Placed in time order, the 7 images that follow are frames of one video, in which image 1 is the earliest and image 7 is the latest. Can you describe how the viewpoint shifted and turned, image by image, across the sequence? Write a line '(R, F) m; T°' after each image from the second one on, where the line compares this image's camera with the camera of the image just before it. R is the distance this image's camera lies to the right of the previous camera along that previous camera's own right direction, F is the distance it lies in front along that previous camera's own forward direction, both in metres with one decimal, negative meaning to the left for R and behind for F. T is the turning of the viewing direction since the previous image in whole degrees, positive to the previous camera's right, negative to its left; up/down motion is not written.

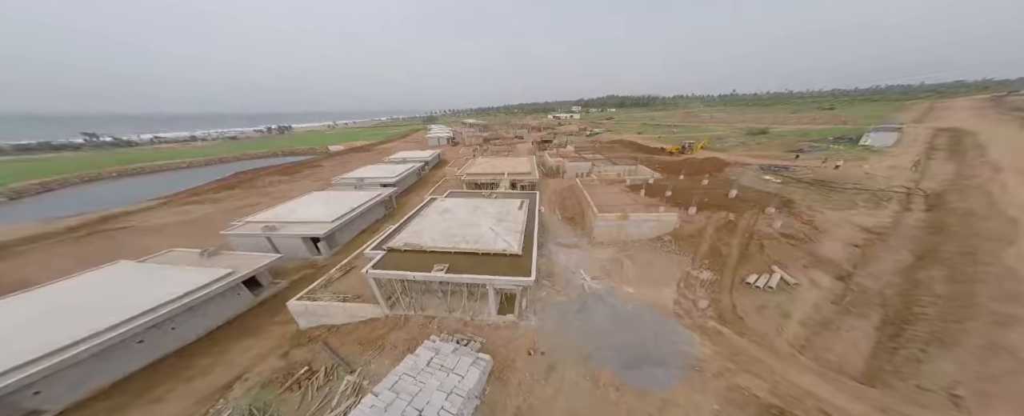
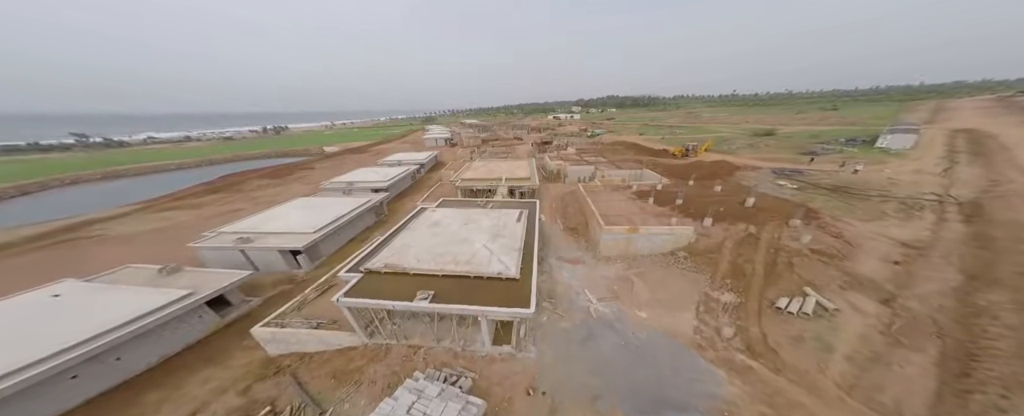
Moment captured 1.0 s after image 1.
(+0.2, +1.6) m; 0°
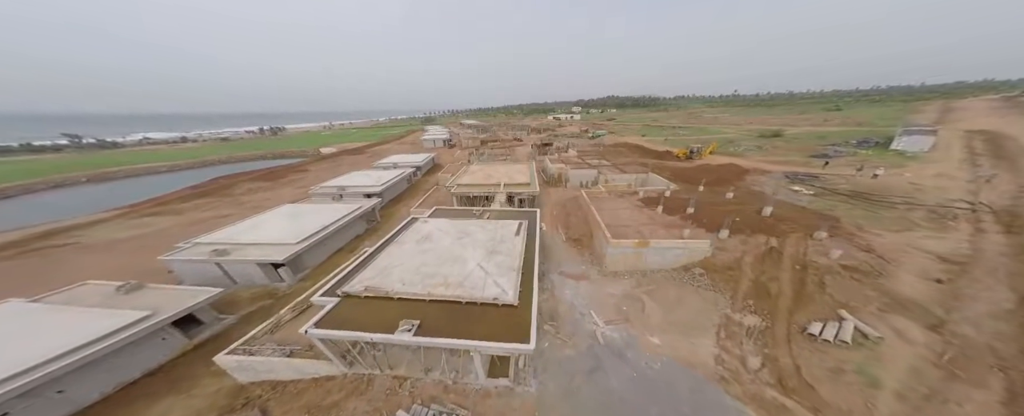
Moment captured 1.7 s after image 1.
(+0.1, +1.3) m; 0°
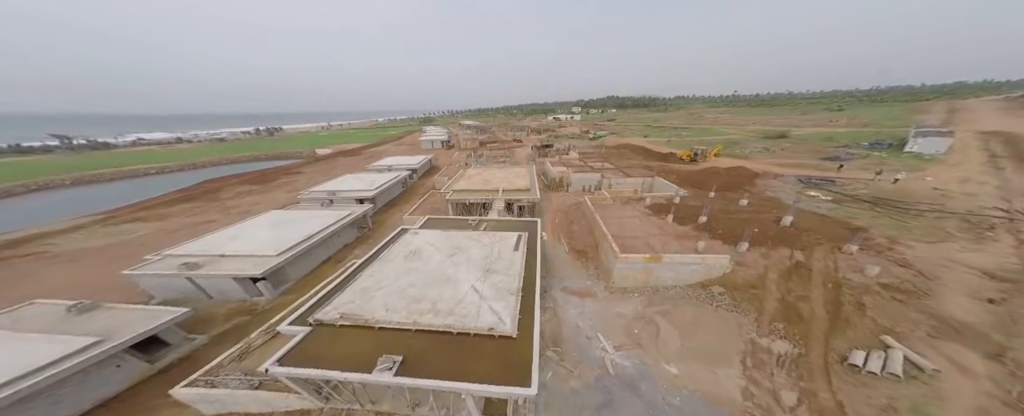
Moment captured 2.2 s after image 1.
(+0.1, +1.3) m; 0°
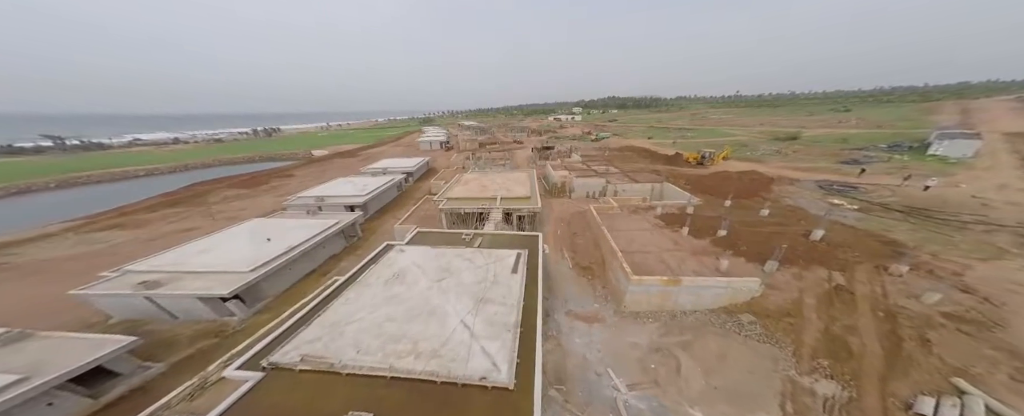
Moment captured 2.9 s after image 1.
(+0.1, +1.5) m; 0°
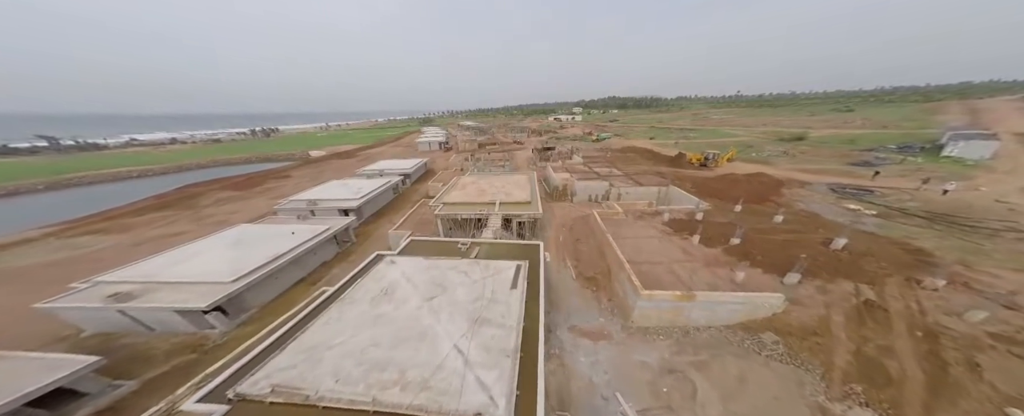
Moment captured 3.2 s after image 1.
(0.0, +0.9) m; 0°
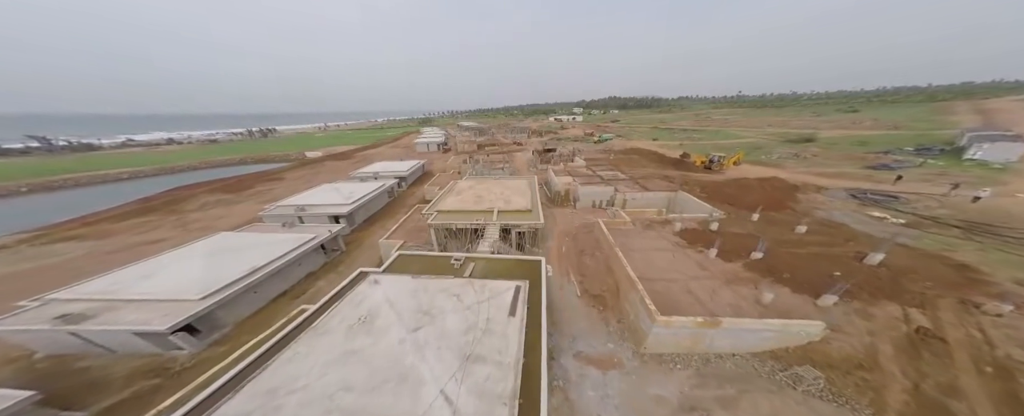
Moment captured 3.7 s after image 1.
(+0.1, +1.3) m; 0°
